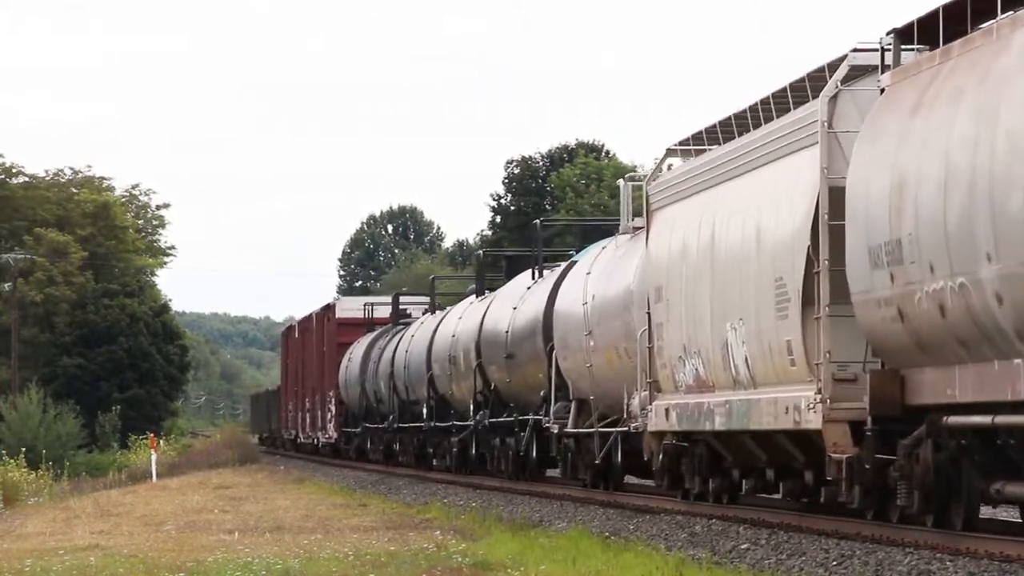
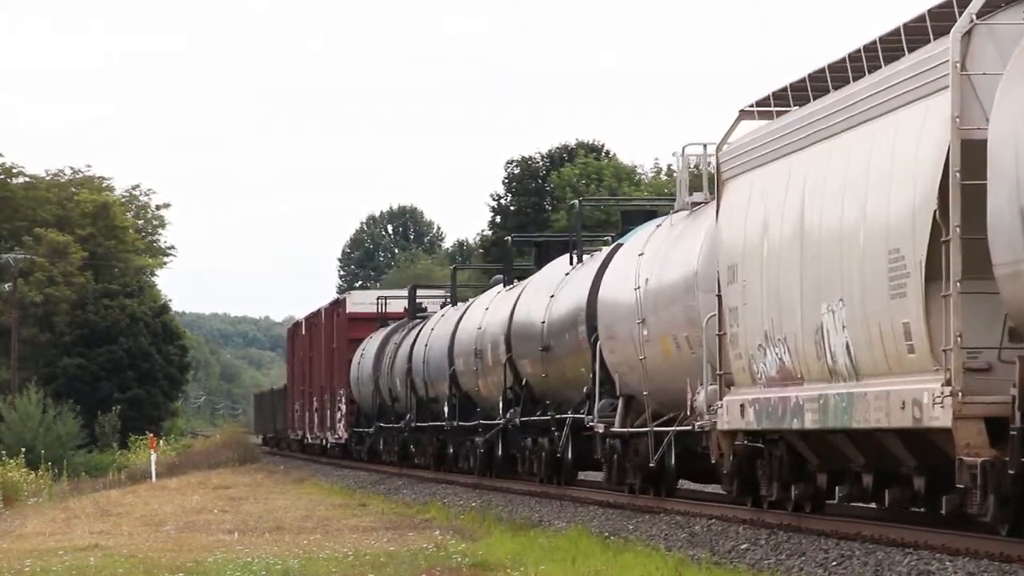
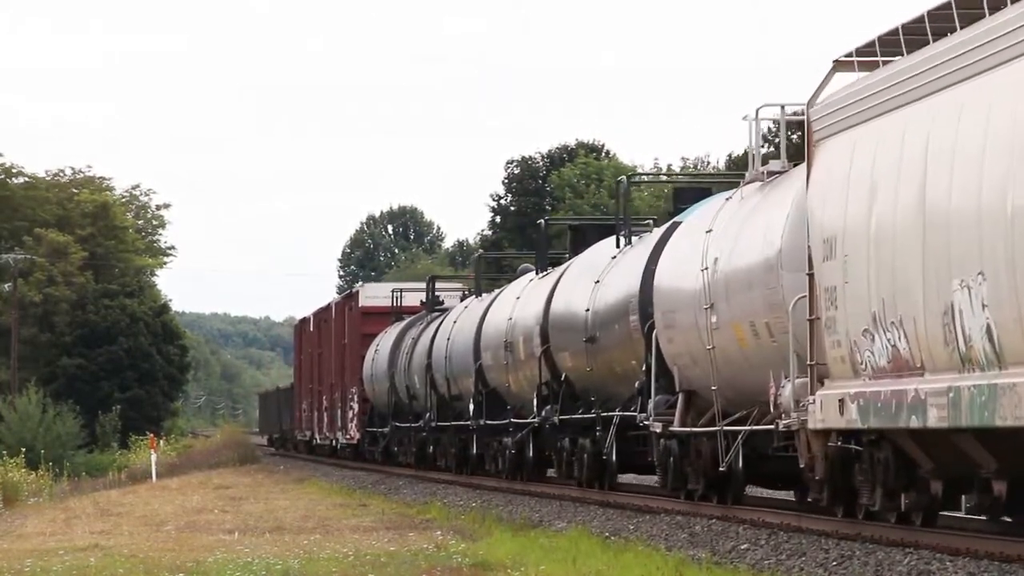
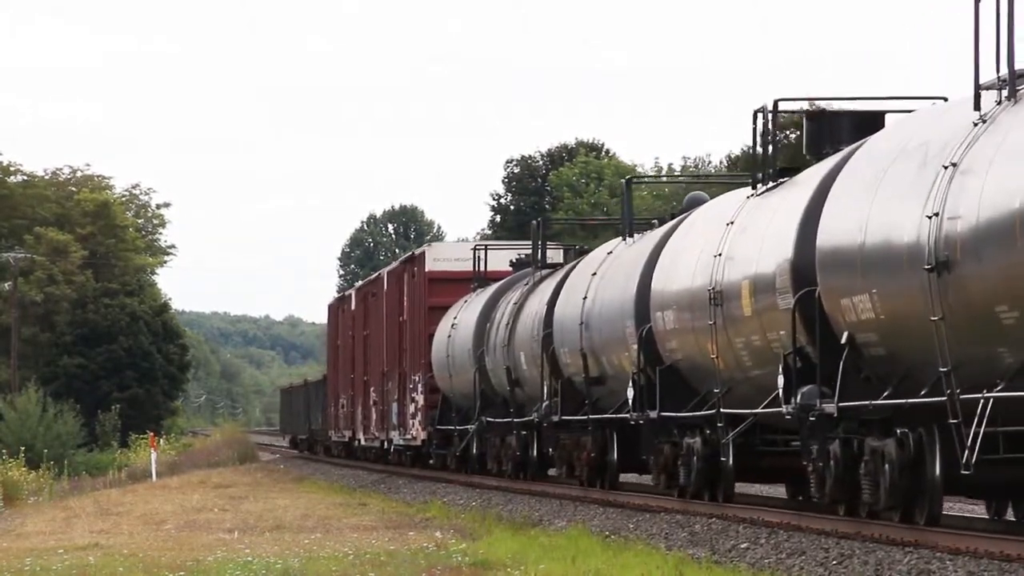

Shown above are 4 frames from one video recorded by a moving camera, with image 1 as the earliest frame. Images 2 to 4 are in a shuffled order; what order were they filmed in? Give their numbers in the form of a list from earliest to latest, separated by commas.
2, 3, 4
